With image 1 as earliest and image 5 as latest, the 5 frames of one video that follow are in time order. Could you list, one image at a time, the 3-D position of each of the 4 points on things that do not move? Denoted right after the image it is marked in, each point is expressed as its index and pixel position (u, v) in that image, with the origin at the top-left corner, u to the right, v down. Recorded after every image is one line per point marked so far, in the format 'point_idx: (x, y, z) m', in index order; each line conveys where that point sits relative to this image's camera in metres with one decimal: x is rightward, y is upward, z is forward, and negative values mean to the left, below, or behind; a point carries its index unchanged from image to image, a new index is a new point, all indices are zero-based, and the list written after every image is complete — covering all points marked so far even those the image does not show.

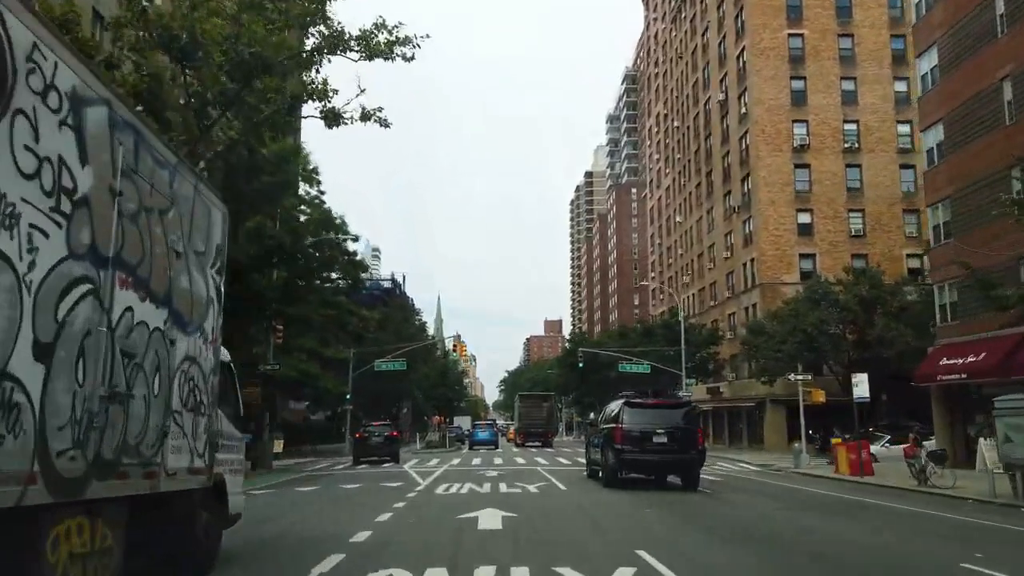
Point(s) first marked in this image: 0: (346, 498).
0: (-3.3, -4.1, +17.8) m
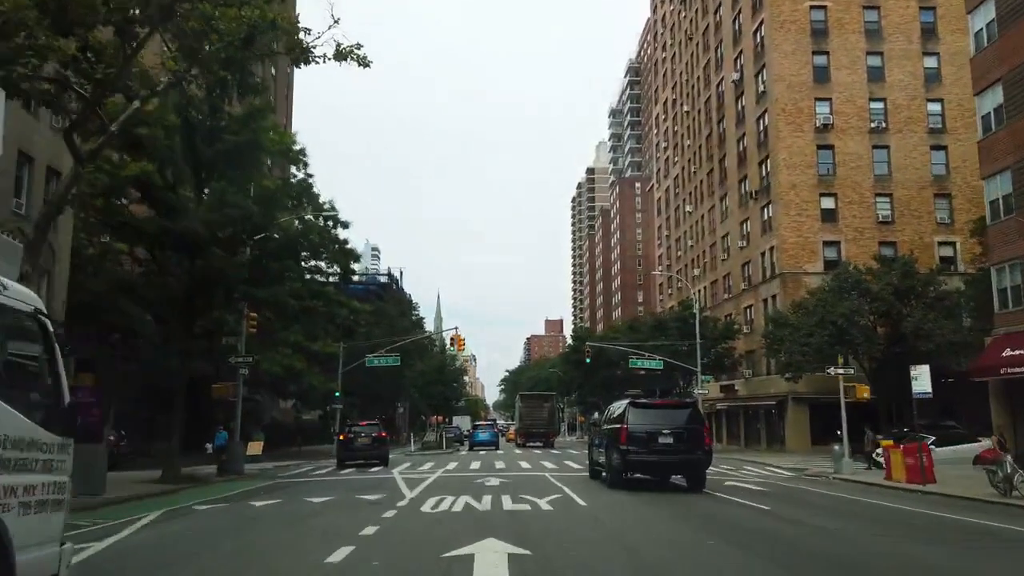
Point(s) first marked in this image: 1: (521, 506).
0: (-3.2, -3.6, +14.3) m
1: (+0.2, -3.8, +15.7) m
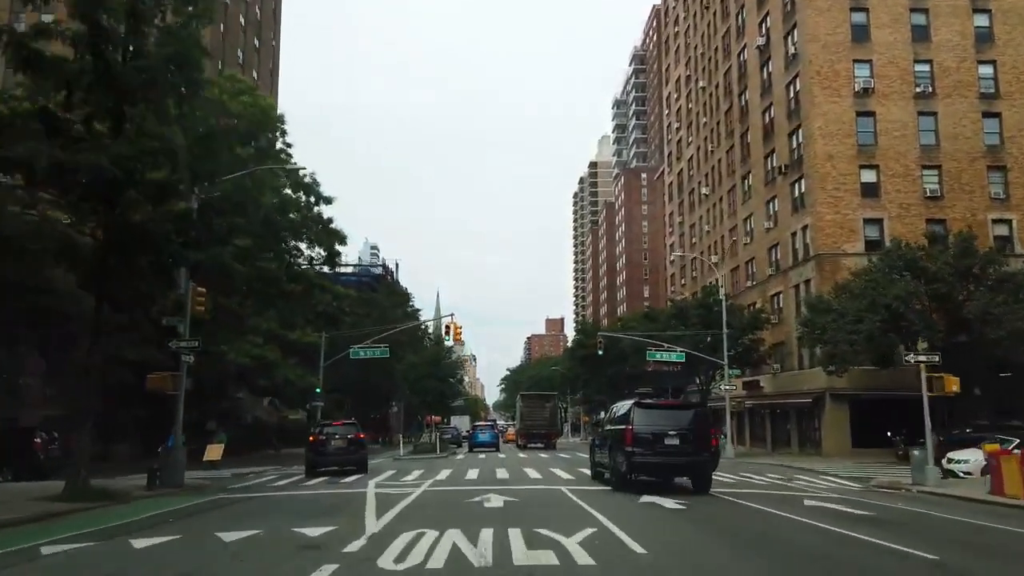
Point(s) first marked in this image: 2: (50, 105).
0: (-3.1, -2.8, +9.2) m
1: (+0.3, -3.0, +10.6) m
2: (-9.0, +3.6, +17.7) m
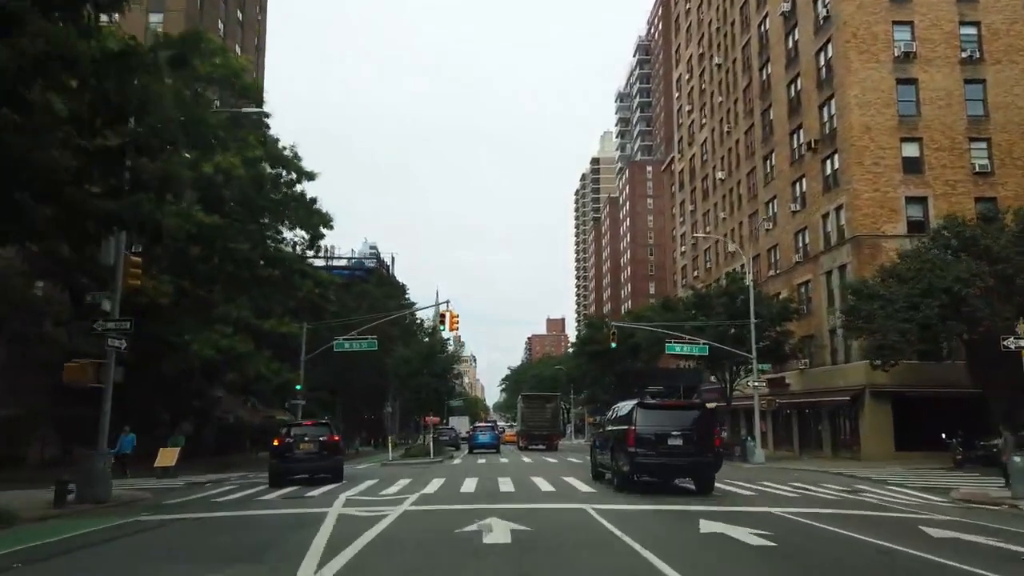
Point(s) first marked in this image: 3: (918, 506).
0: (-2.9, -2.2, +4.9) m
1: (+0.4, -2.4, +6.4) m
2: (-8.9, +4.2, +13.5) m
3: (+7.8, -4.2, +17.3) m
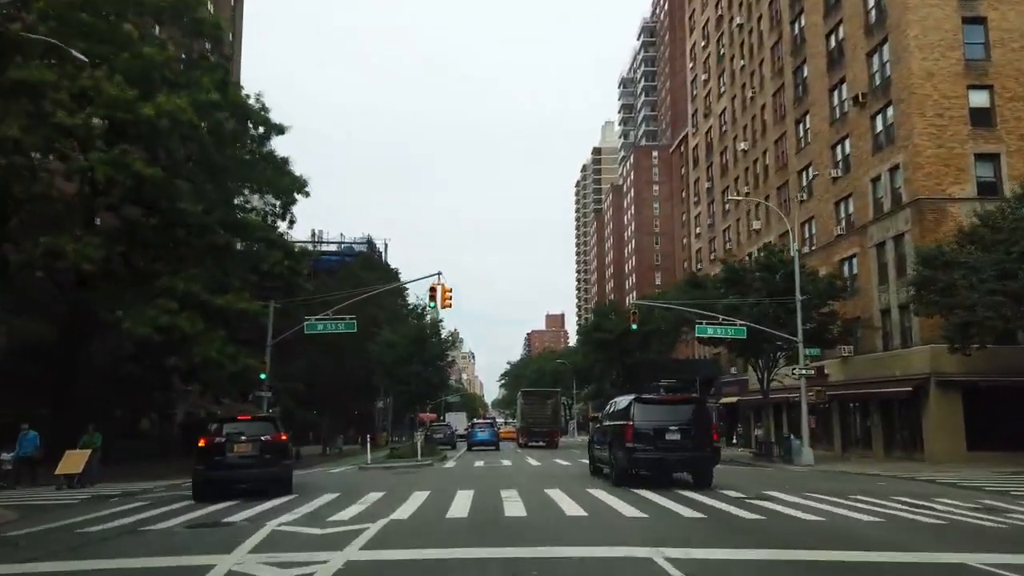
0: (-2.8, -1.3, -0.5) m
1: (+0.6, -1.5, +0.9) m
2: (-8.7, +5.1, +8.0) m
3: (+7.9, -3.3, +11.9) m
